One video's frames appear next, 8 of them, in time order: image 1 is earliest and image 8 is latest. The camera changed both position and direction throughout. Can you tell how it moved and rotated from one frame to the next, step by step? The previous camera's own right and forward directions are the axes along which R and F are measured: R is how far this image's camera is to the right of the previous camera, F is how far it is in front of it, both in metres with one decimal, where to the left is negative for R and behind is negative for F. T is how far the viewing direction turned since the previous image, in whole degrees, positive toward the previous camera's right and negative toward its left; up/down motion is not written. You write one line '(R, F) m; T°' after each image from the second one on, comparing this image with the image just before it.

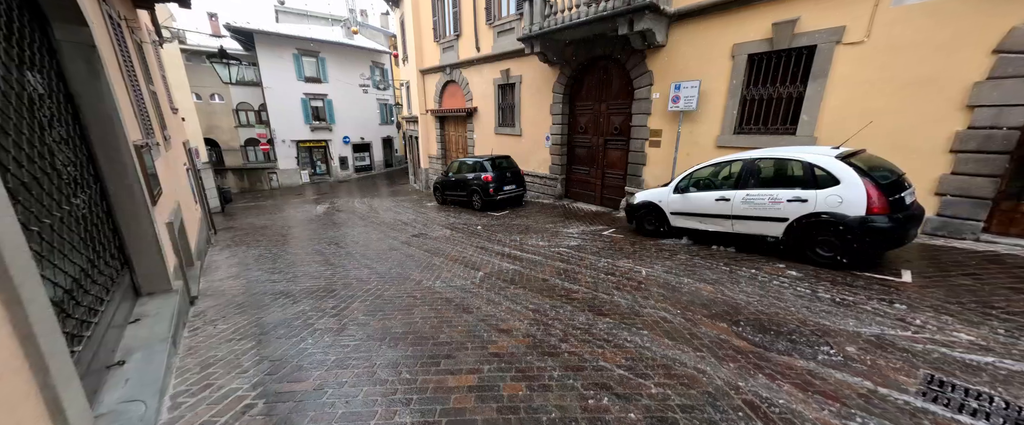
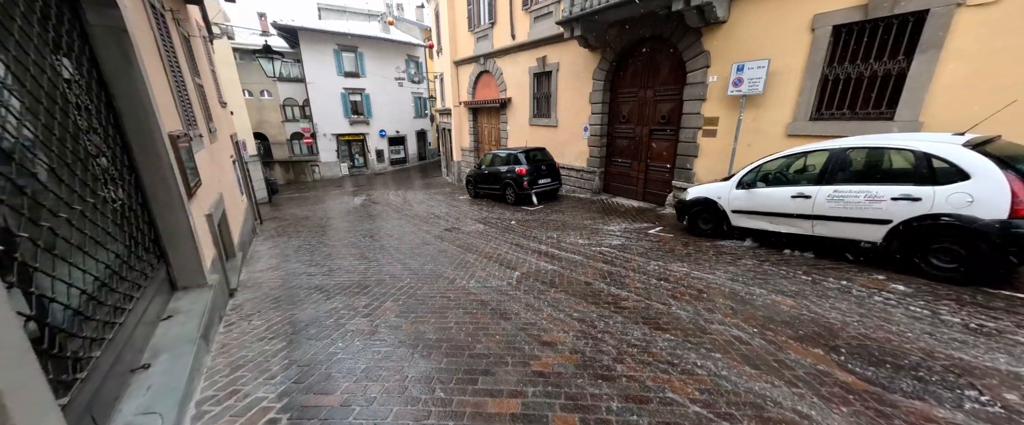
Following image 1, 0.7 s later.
(-0.1, +0.4) m; -5°
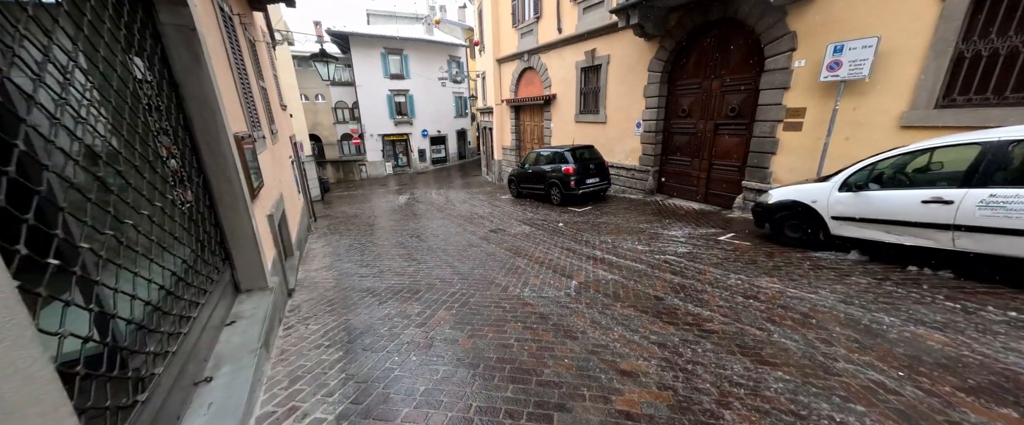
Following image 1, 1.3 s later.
(-0.3, +0.3) m; -6°
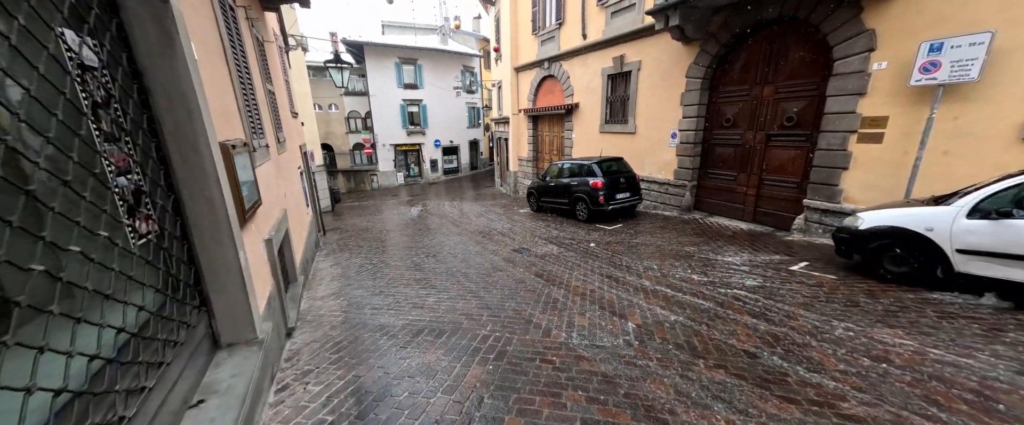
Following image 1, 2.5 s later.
(-0.4, +0.7) m; -1°
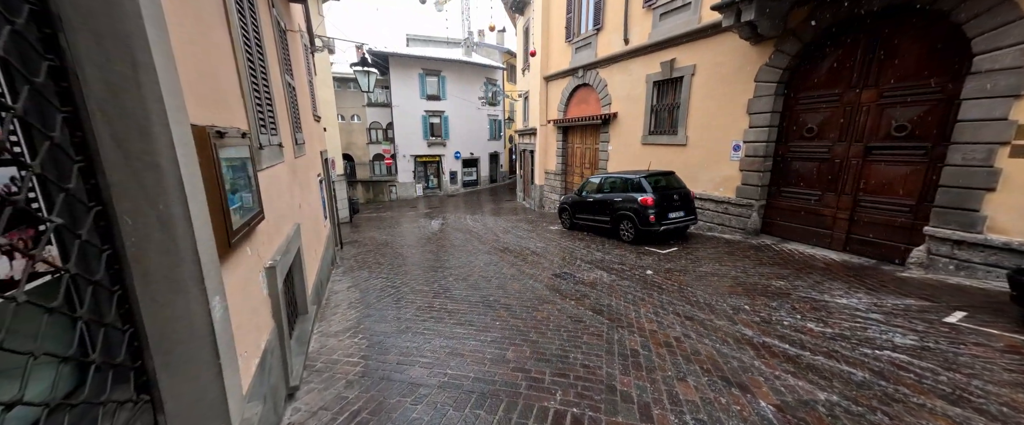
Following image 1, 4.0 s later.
(-0.6, +0.9) m; -2°
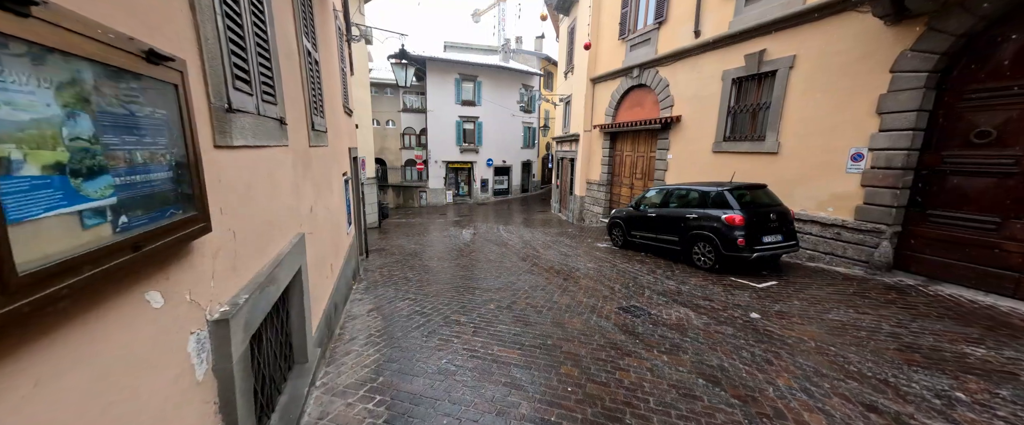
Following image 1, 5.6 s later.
(-0.5, +1.2) m; -4°
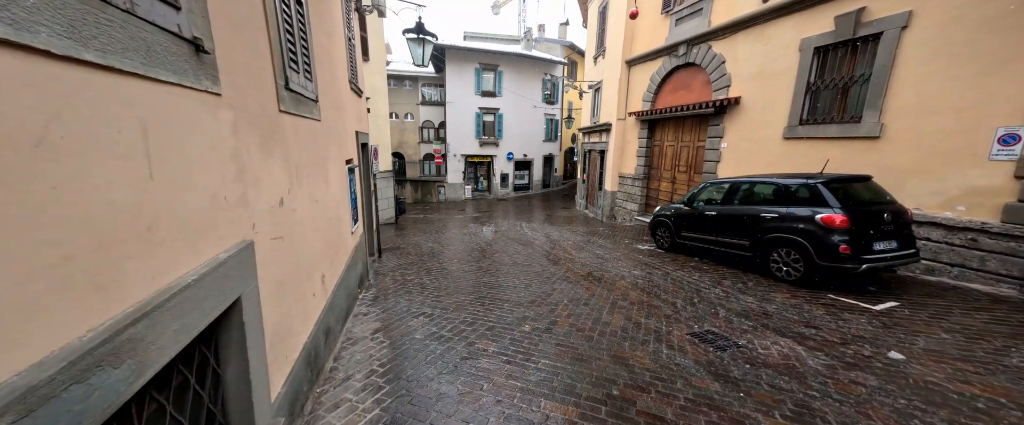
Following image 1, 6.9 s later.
(-0.3, +1.1) m; -3°
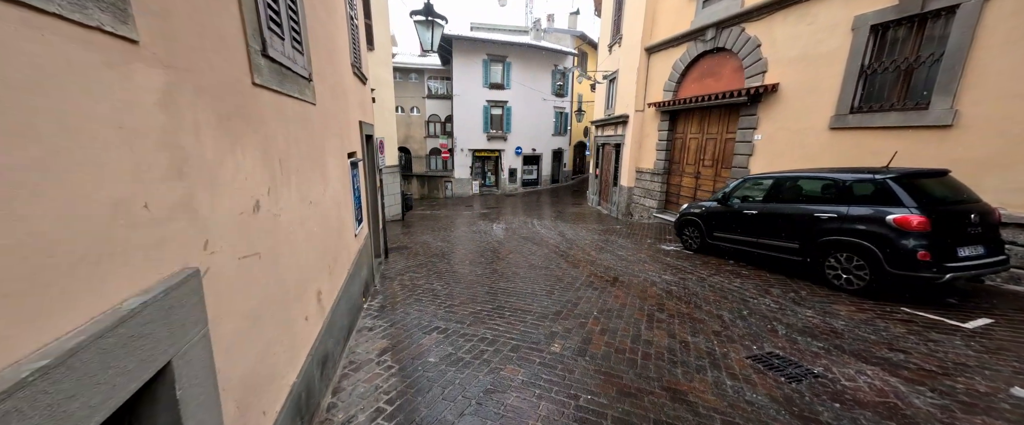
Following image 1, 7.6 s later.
(-0.2, +0.6) m; -1°
